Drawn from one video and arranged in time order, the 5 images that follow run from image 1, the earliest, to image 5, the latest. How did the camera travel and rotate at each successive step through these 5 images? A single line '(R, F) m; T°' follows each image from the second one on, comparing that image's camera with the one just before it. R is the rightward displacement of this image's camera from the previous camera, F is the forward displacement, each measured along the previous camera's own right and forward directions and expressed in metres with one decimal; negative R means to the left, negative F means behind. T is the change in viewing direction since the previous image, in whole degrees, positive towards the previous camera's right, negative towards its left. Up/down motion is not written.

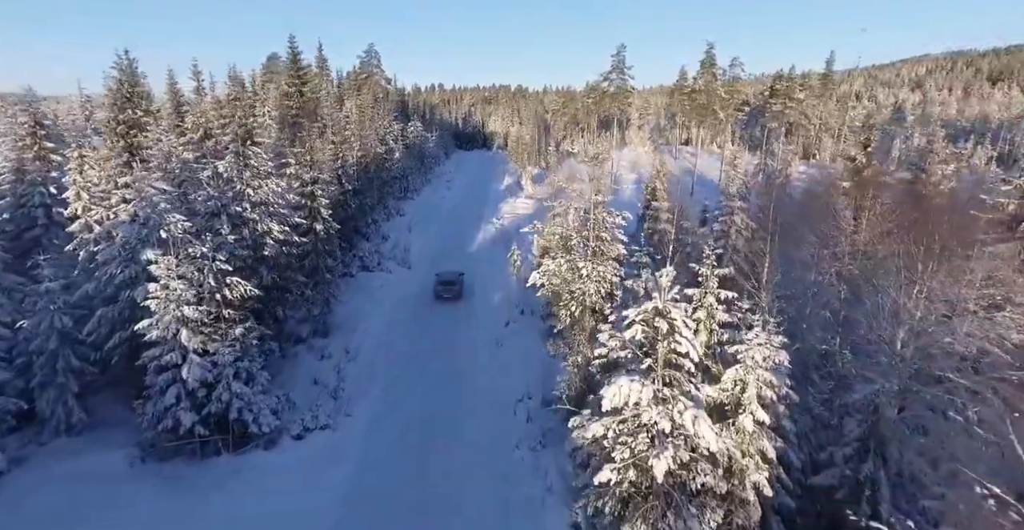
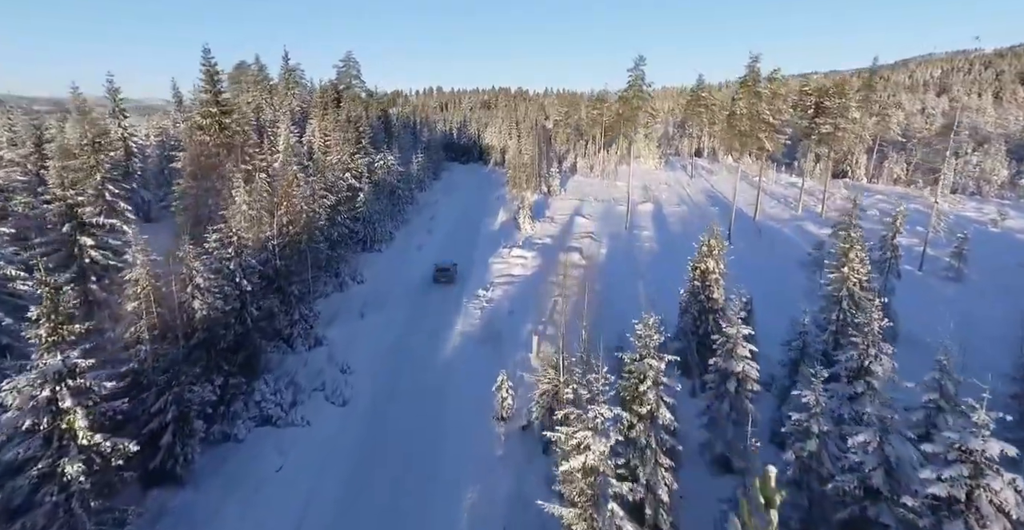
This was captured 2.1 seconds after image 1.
(+0.5, +10.0) m; 0°
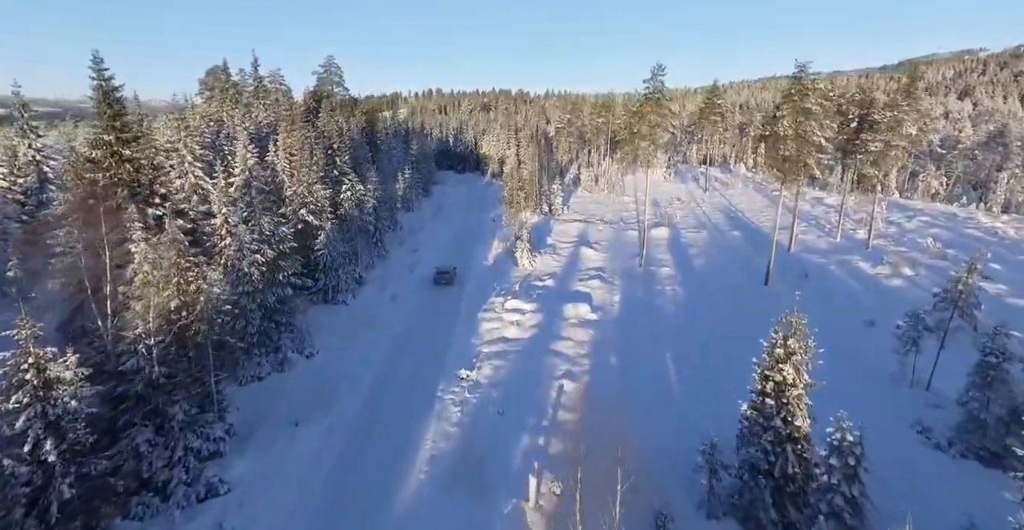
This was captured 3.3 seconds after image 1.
(+0.4, +7.3) m; 0°
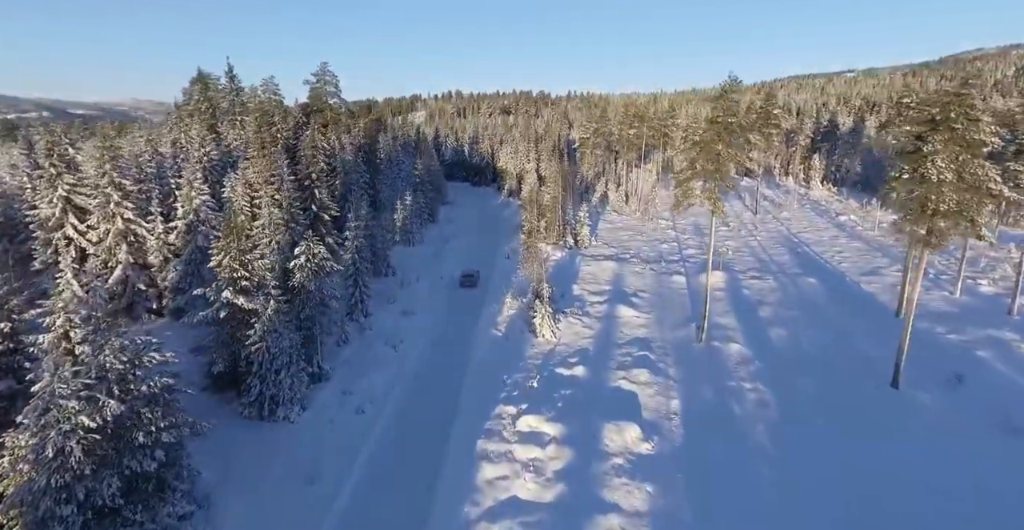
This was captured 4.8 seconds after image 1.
(+0.2, +10.3) m; -2°
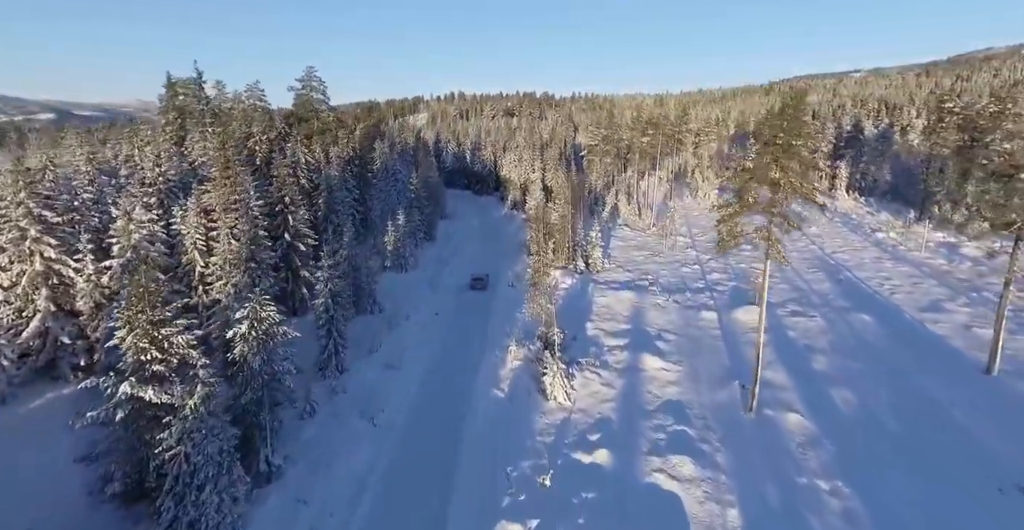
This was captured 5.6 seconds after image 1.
(-0.1, +6.1) m; 0°
